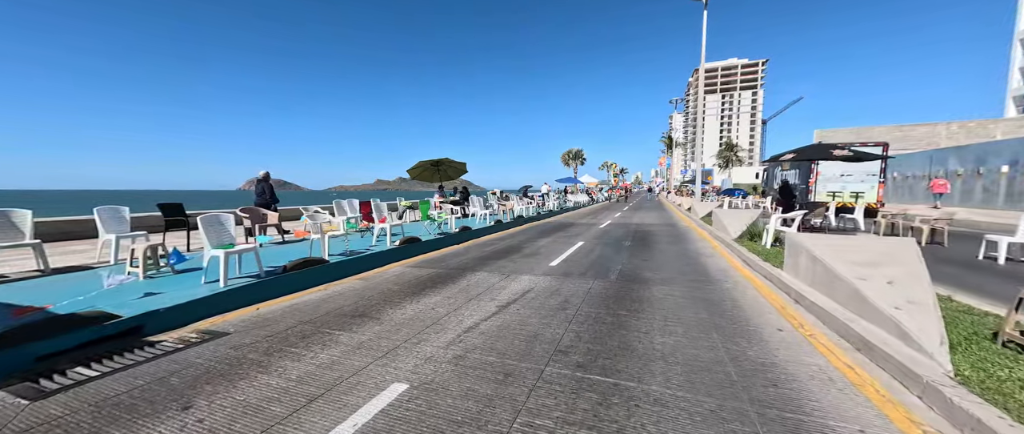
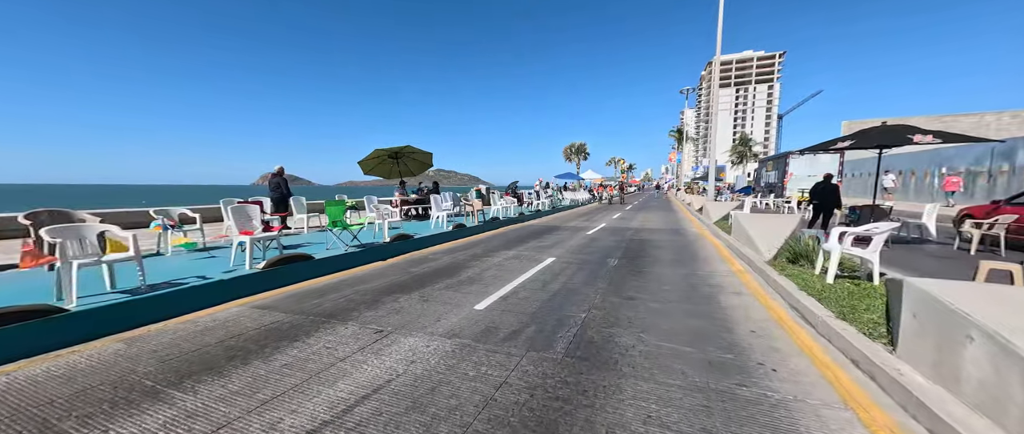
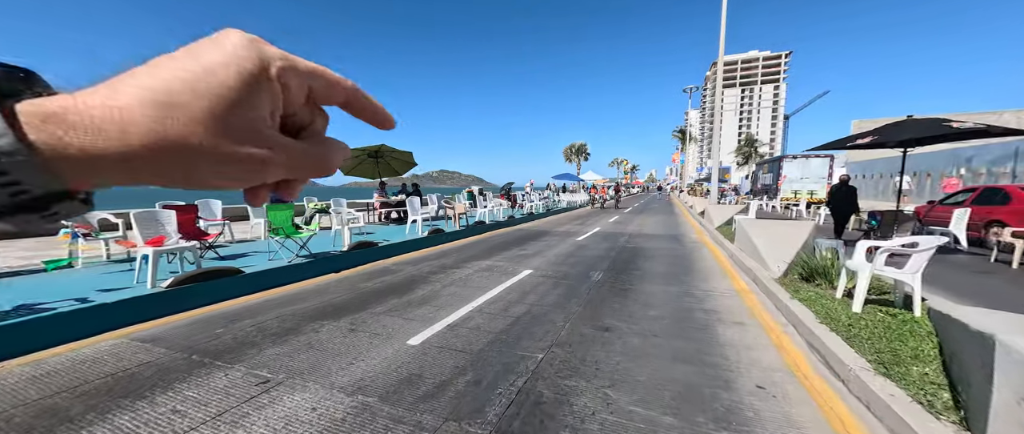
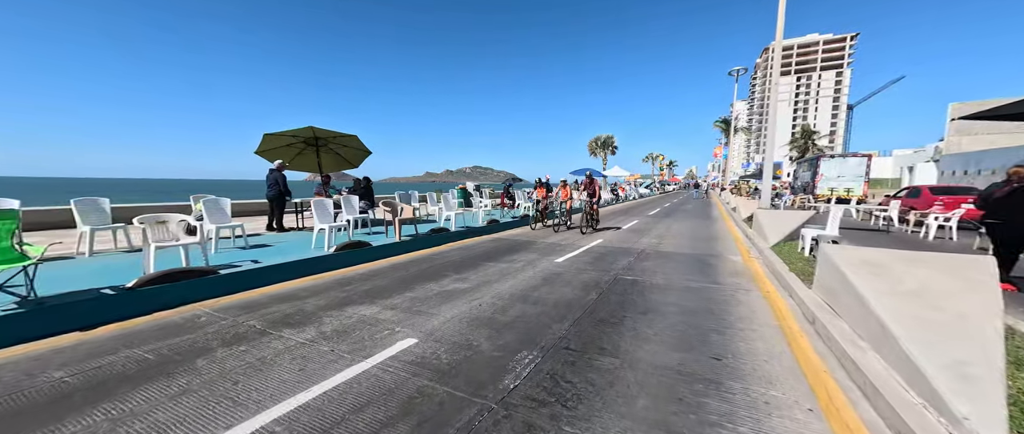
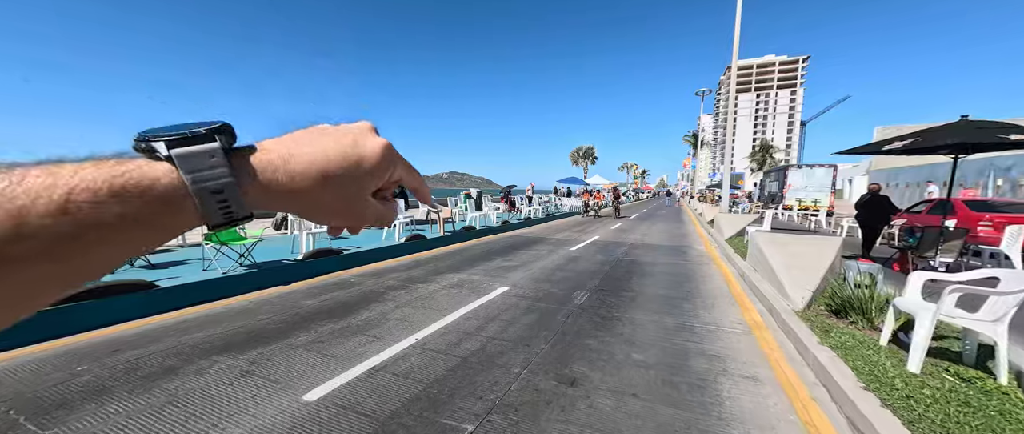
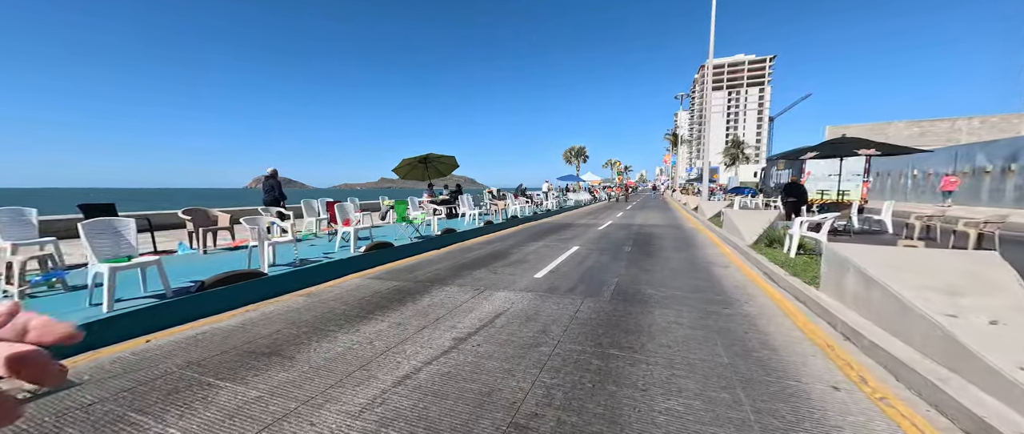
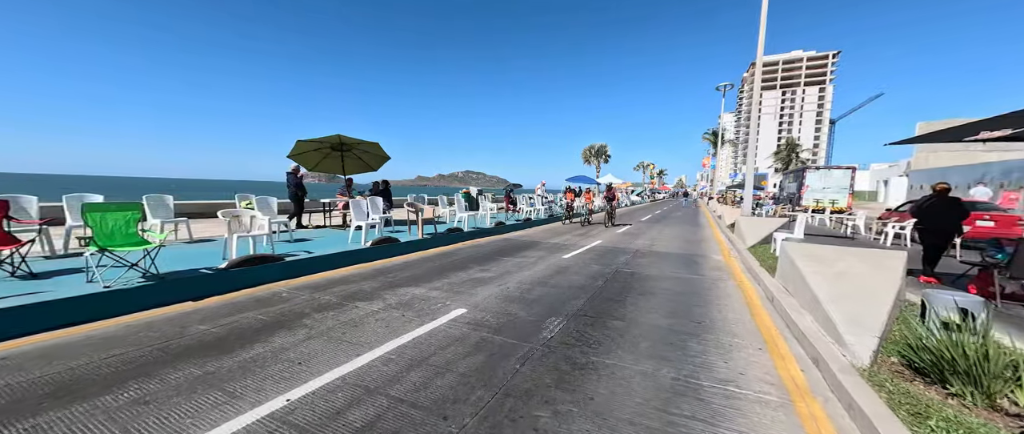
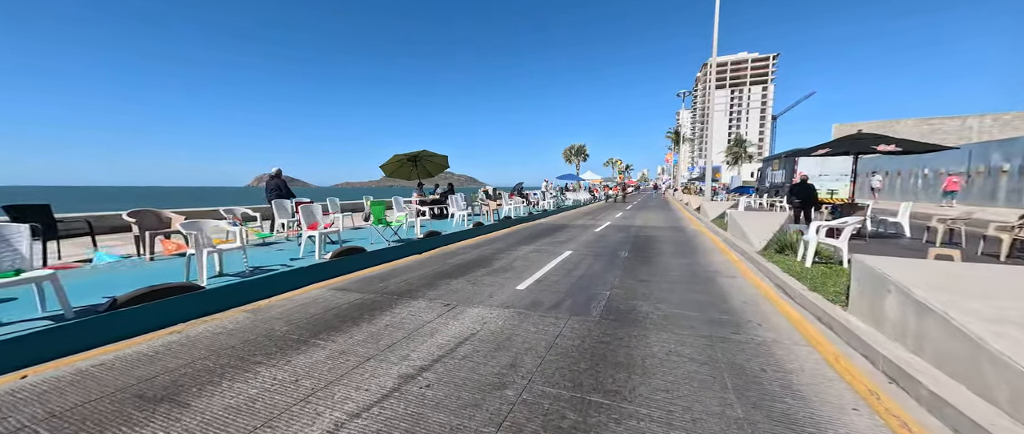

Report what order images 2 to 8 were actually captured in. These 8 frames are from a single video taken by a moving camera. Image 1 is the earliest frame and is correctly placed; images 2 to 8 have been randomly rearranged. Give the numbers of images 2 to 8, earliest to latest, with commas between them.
6, 8, 2, 3, 5, 7, 4
